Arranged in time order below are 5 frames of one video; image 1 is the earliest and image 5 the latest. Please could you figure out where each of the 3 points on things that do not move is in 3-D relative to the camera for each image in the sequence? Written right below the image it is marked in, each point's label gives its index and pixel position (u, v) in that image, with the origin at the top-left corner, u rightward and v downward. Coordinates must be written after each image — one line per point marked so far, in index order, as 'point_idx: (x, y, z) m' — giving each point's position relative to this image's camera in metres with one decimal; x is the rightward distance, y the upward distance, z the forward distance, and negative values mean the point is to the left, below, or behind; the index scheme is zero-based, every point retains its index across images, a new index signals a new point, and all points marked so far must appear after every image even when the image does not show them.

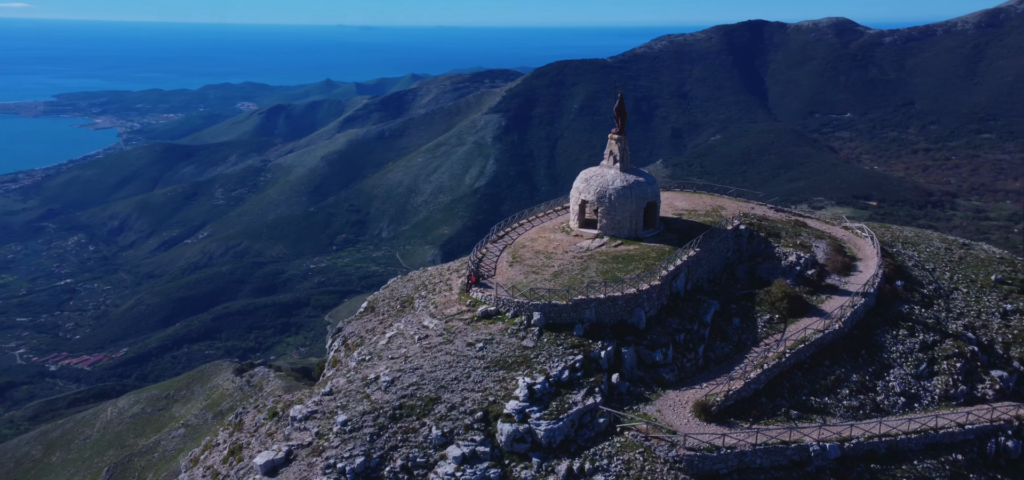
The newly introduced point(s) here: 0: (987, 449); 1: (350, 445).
0: (+12.7, -5.6, +18.8) m
1: (-4.2, -5.4, +18.8) m
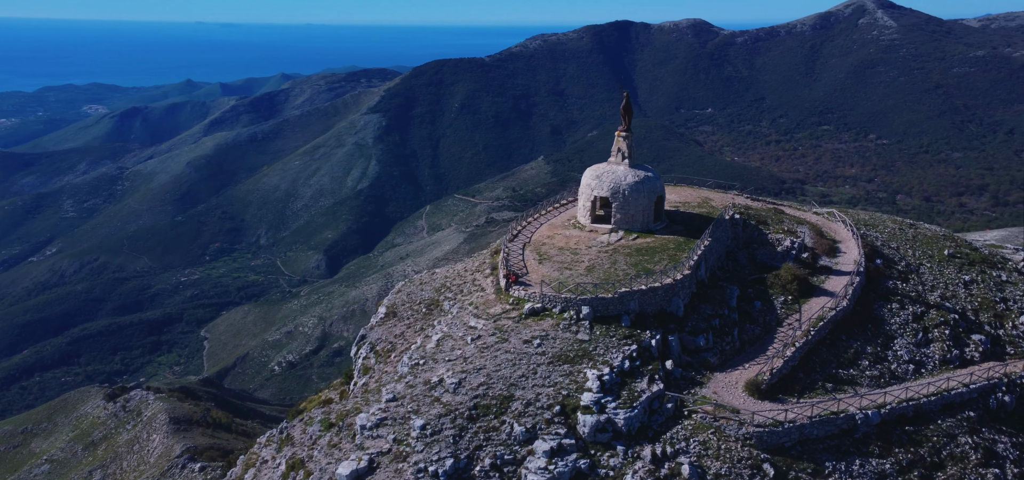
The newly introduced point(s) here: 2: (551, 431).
0: (+14.7, -5.0, +21.6) m
1: (-2.0, -5.5, +18.8) m
2: (+1.1, -5.1, +18.8) m
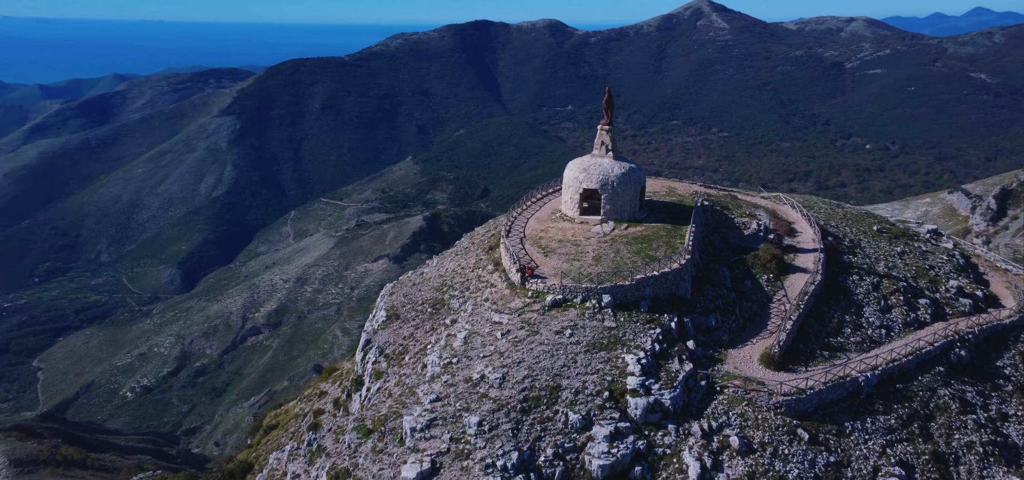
0: (+15.4, -4.1, +24.6) m
1: (-0.4, -5.4, +18.7) m
2: (+2.6, -4.8, +19.4) m
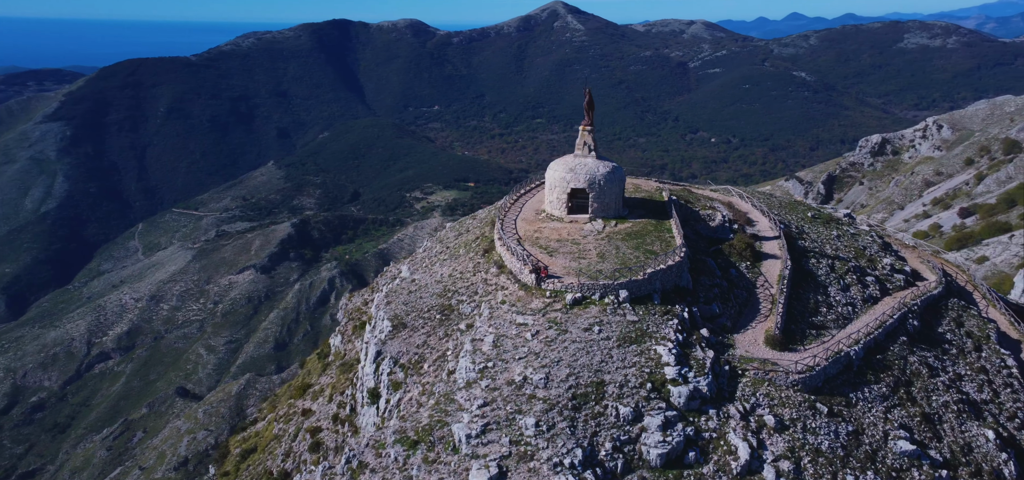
0: (+15.5, -3.4, +27.6) m
1: (+1.3, -5.4, +18.7) m
2: (+4.0, -4.8, +19.9) m
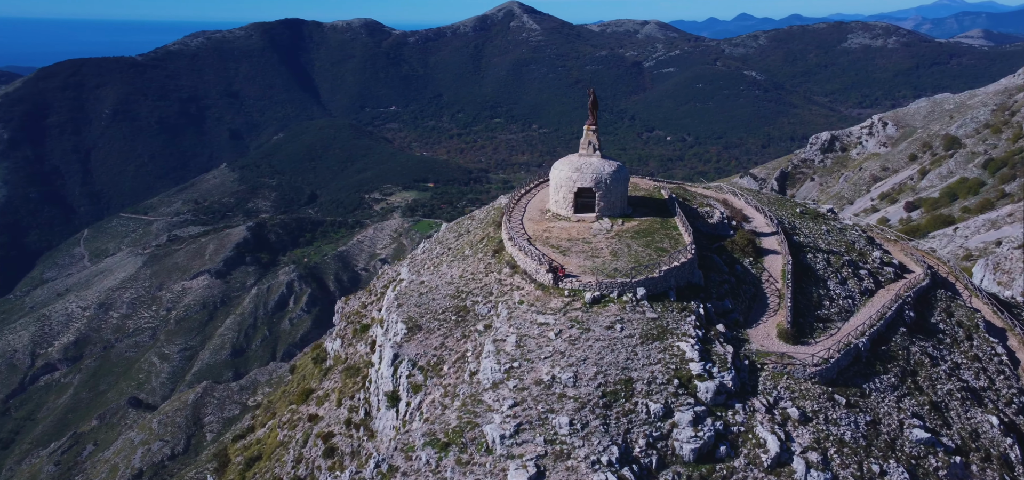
0: (+15.8, -3.1, +28.4) m
1: (+2.2, -5.4, +18.6) m
2: (+4.9, -4.7, +20.0) m
